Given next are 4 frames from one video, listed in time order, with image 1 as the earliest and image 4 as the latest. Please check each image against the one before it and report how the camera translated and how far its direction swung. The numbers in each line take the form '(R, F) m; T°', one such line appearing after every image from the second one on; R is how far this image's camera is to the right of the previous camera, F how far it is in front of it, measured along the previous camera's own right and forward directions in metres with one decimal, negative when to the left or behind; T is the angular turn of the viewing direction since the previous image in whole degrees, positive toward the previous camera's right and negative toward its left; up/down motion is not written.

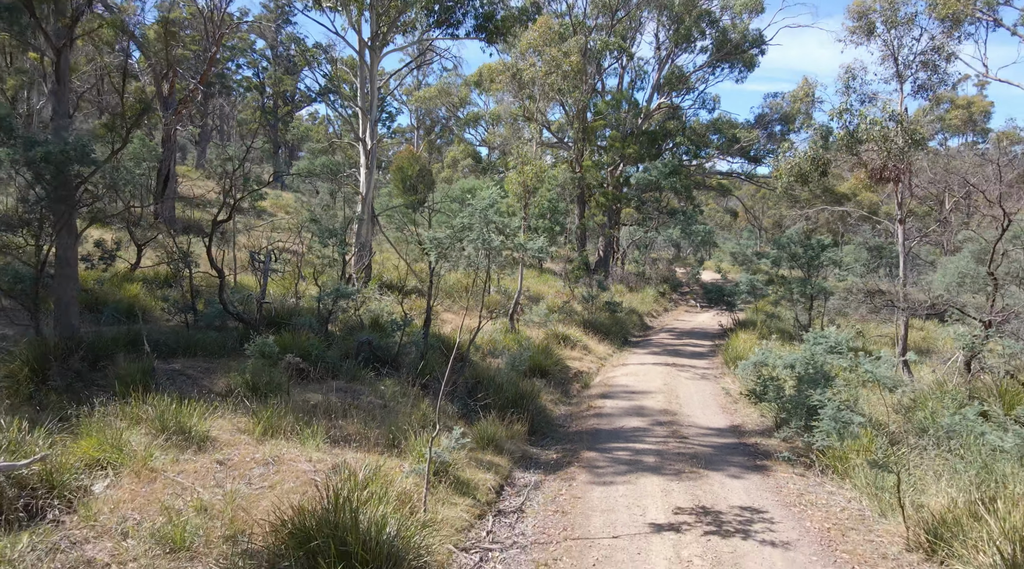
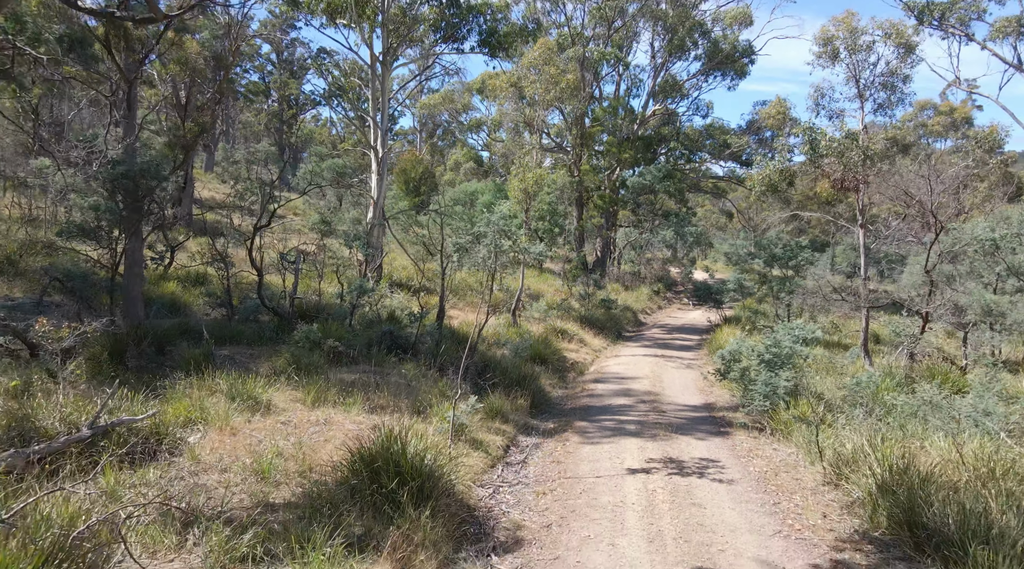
(-0.1, -1.7) m; 0°
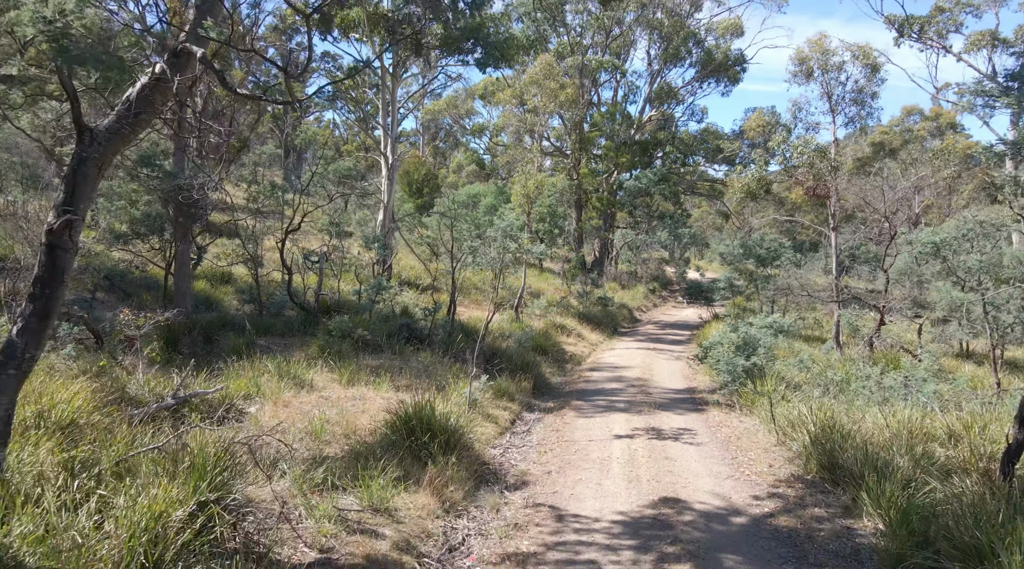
(-0.1, -1.6) m; 0°
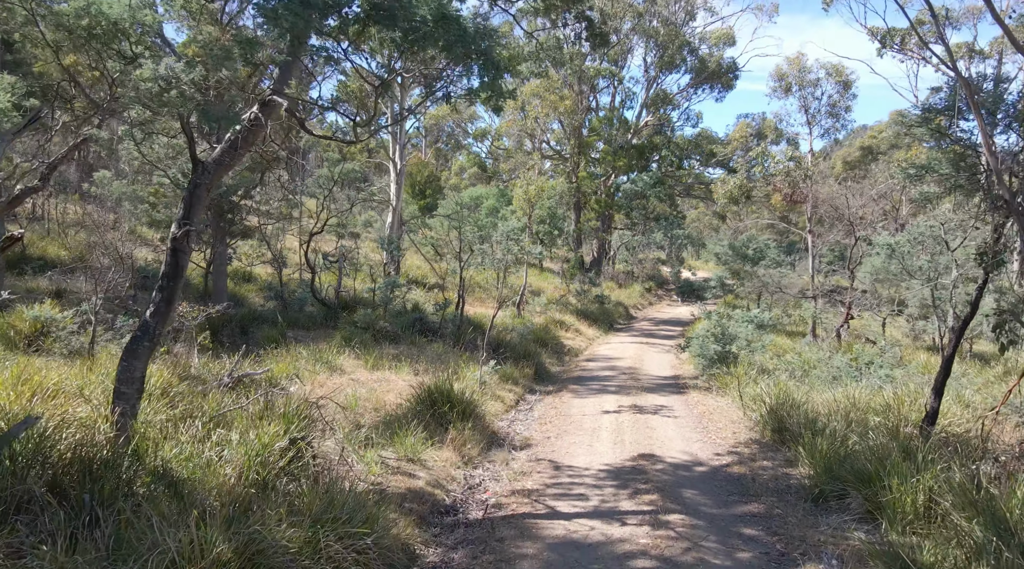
(-0.1, -1.6) m; 0°
